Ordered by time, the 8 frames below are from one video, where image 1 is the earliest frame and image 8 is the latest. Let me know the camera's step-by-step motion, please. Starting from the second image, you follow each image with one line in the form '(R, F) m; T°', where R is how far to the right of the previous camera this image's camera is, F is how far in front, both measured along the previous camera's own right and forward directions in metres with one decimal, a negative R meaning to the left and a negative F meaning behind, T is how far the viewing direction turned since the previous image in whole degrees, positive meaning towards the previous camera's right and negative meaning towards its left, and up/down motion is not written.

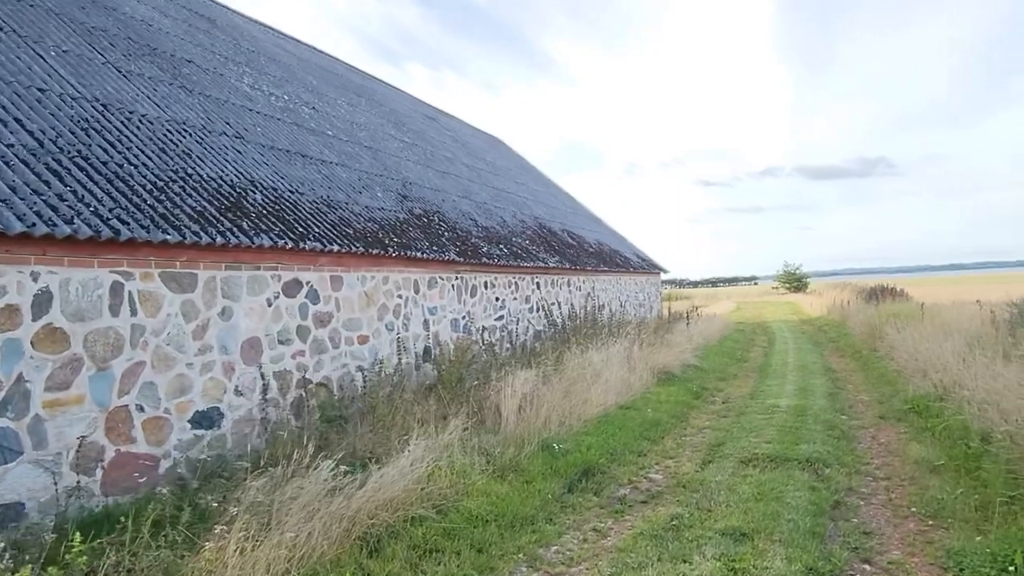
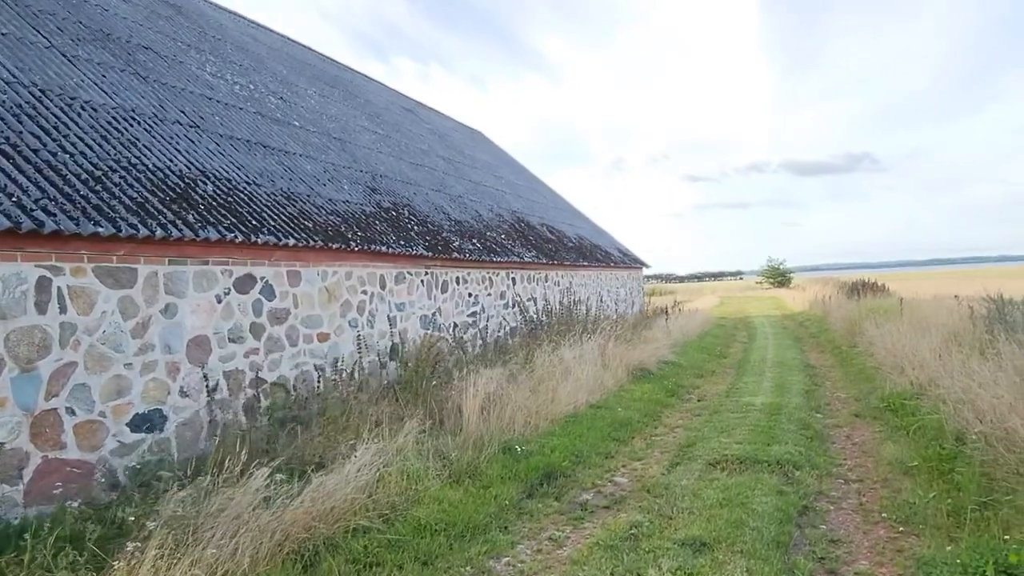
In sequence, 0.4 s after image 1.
(+0.2, +0.2) m; +1°
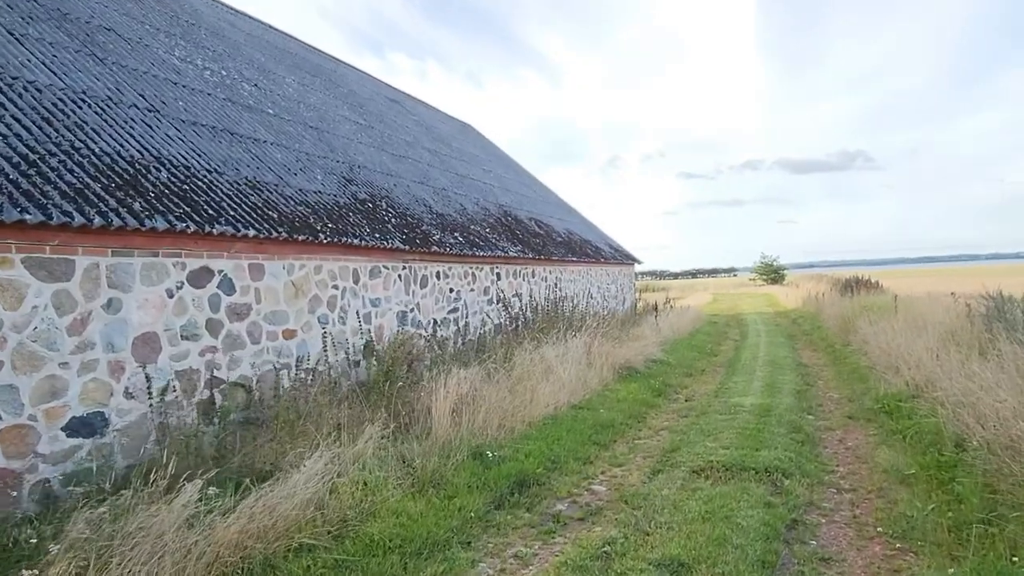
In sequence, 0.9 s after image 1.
(+0.2, +0.4) m; 0°
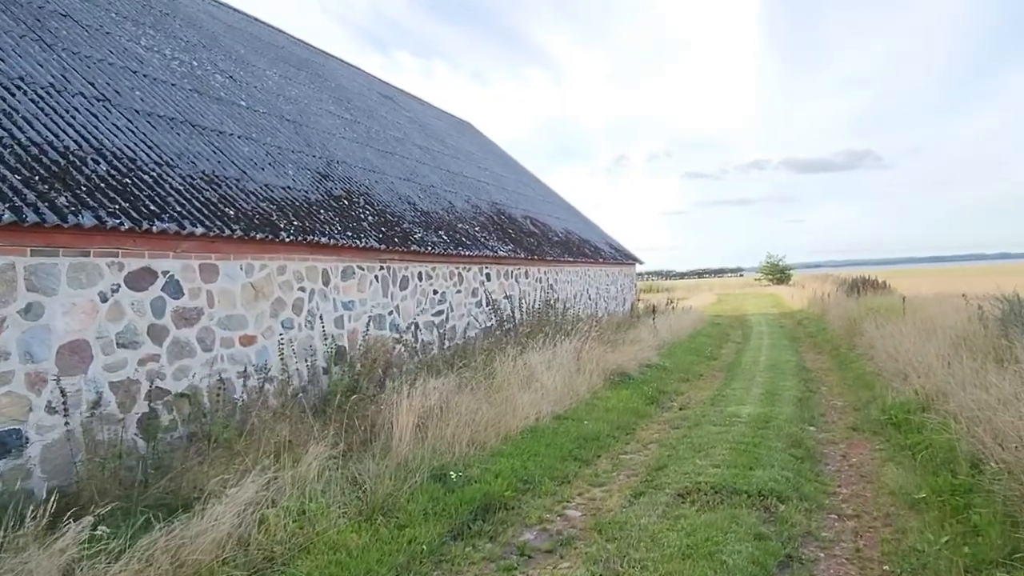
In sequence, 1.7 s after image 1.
(+0.3, +0.5) m; 0°
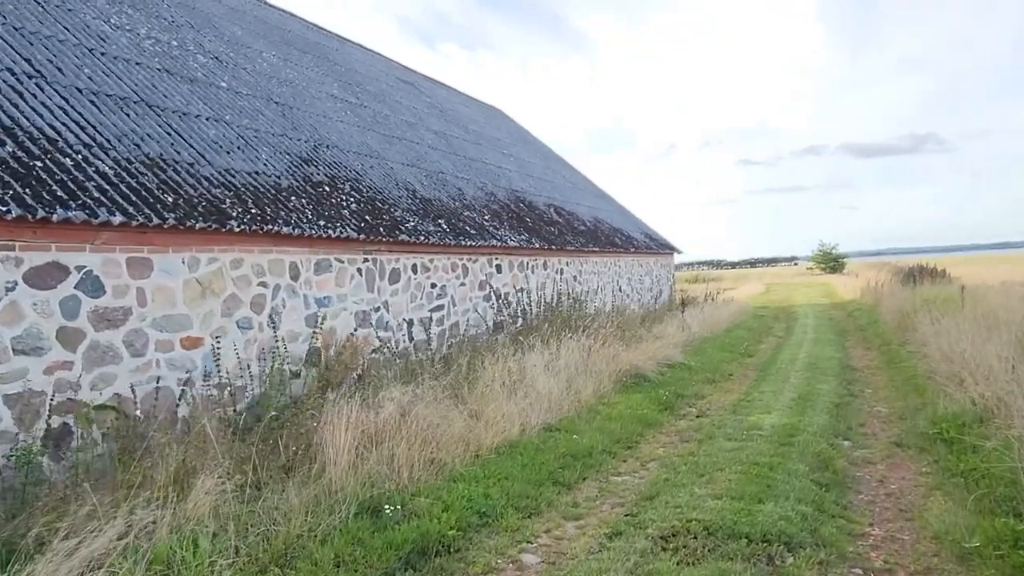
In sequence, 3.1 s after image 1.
(+0.5, +0.8) m; -4°
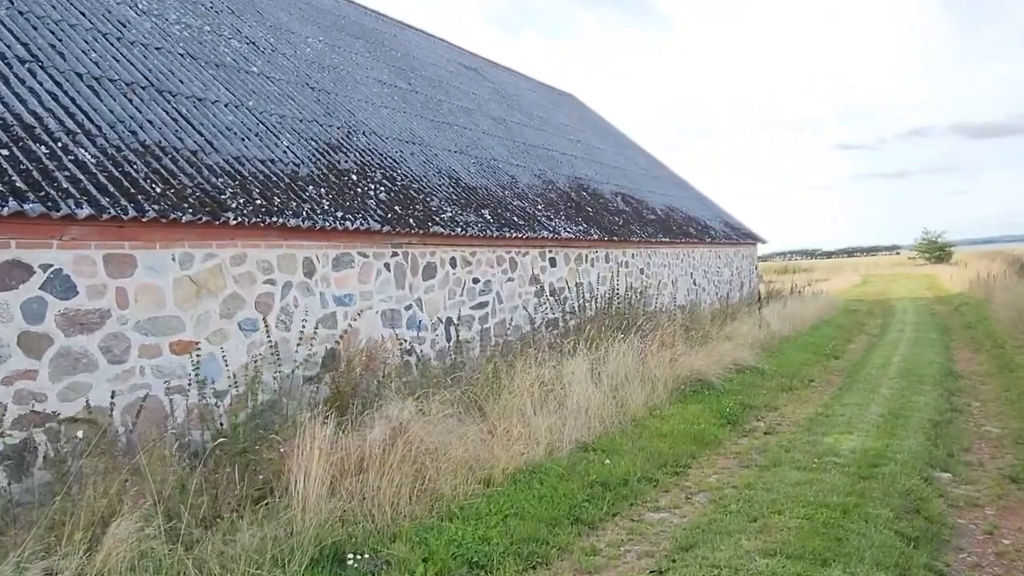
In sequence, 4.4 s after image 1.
(+0.4, +0.8) m; -7°
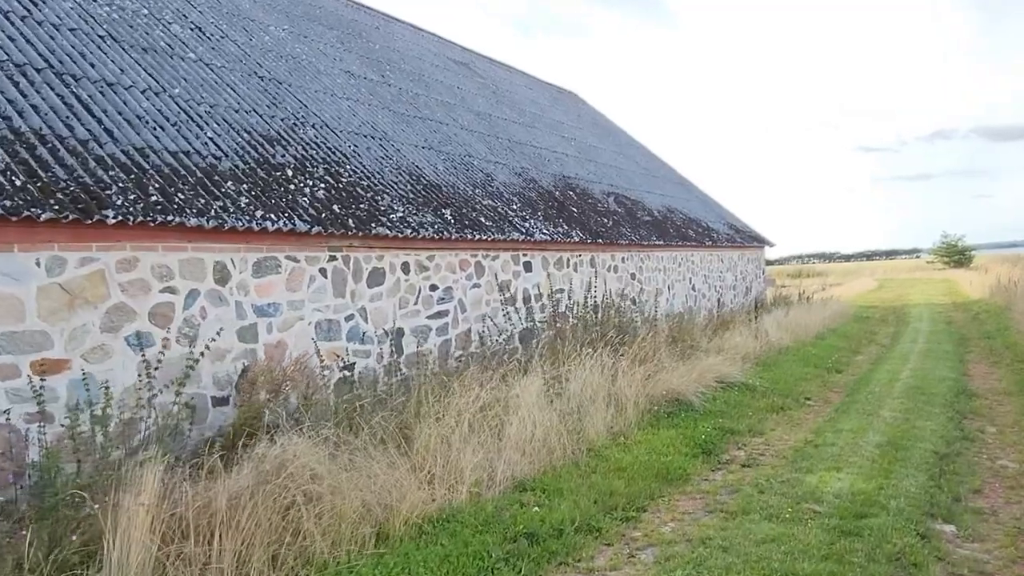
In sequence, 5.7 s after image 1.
(+0.6, +0.8) m; -1°
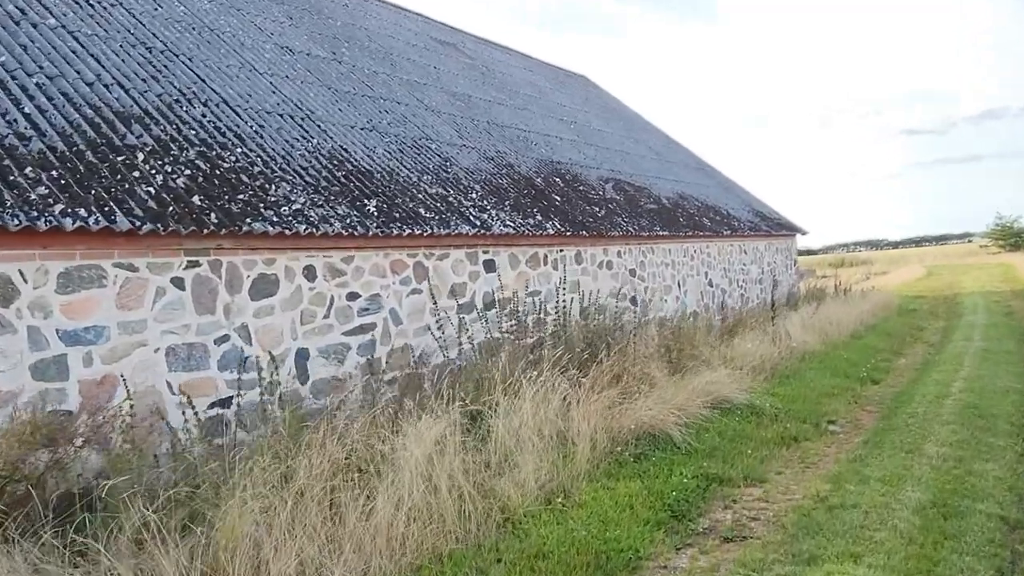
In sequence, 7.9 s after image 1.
(+0.8, +1.5) m; -3°
